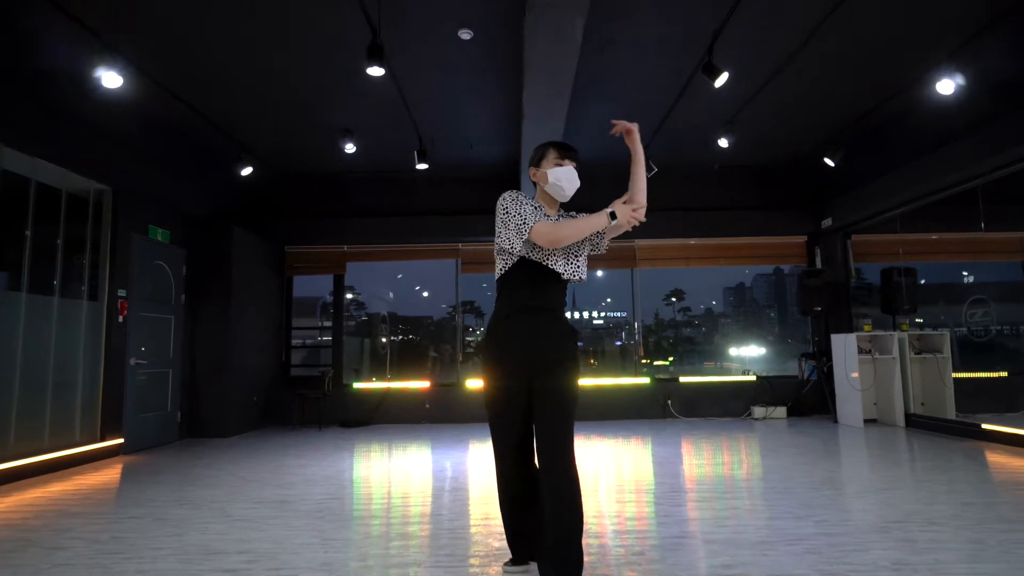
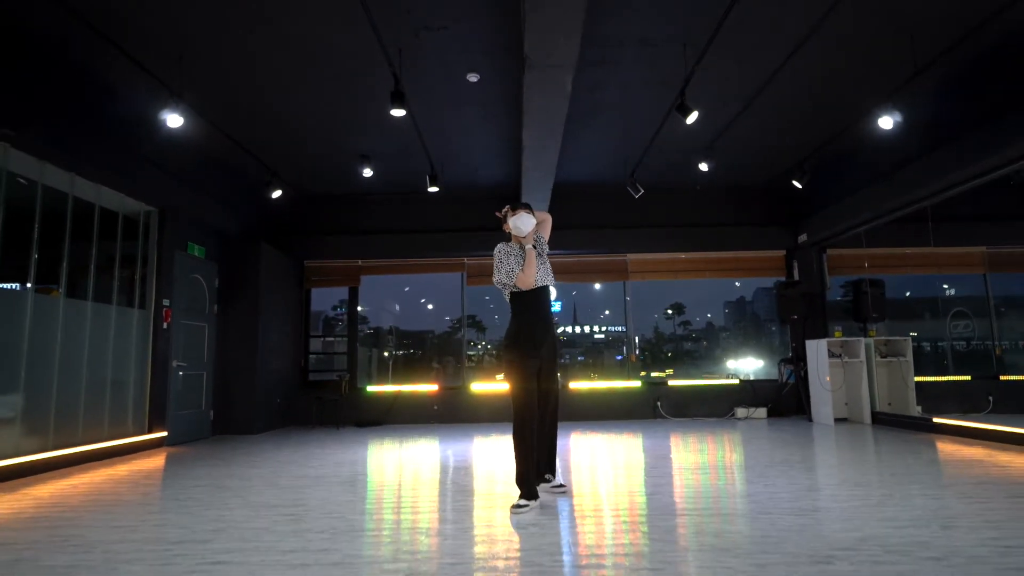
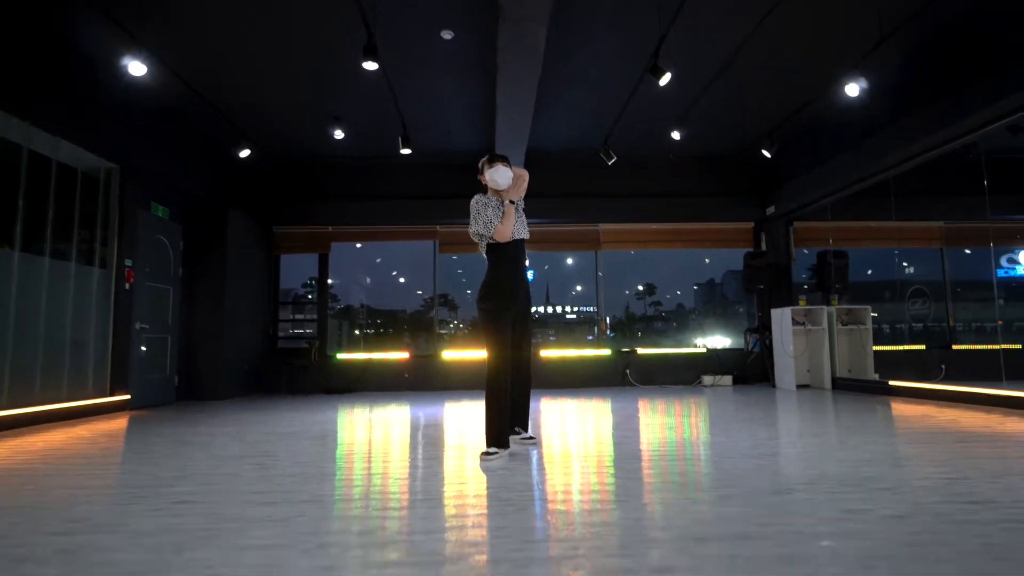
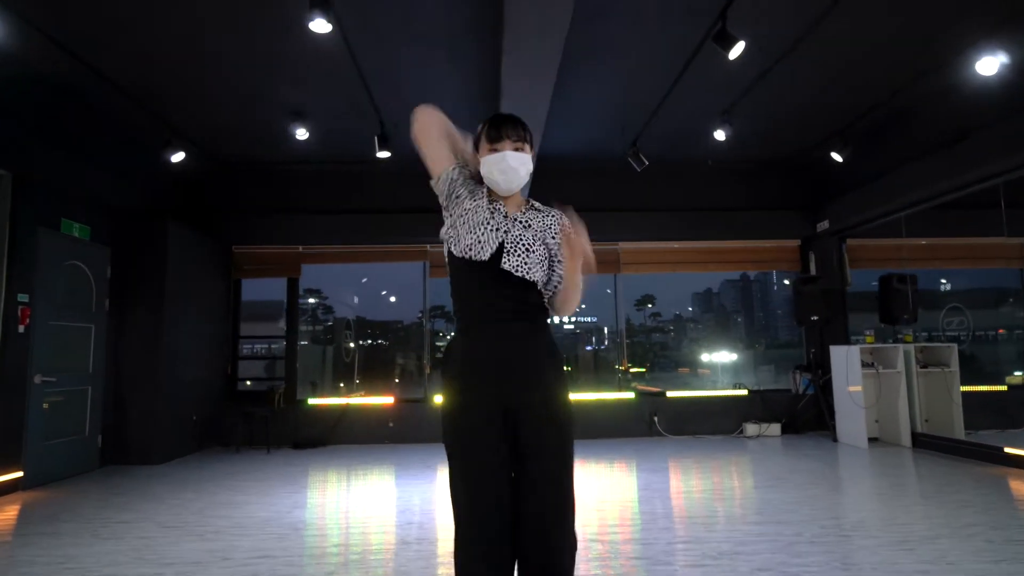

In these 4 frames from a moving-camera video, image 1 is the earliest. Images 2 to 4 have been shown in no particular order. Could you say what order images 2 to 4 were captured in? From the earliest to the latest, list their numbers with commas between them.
2, 3, 4
